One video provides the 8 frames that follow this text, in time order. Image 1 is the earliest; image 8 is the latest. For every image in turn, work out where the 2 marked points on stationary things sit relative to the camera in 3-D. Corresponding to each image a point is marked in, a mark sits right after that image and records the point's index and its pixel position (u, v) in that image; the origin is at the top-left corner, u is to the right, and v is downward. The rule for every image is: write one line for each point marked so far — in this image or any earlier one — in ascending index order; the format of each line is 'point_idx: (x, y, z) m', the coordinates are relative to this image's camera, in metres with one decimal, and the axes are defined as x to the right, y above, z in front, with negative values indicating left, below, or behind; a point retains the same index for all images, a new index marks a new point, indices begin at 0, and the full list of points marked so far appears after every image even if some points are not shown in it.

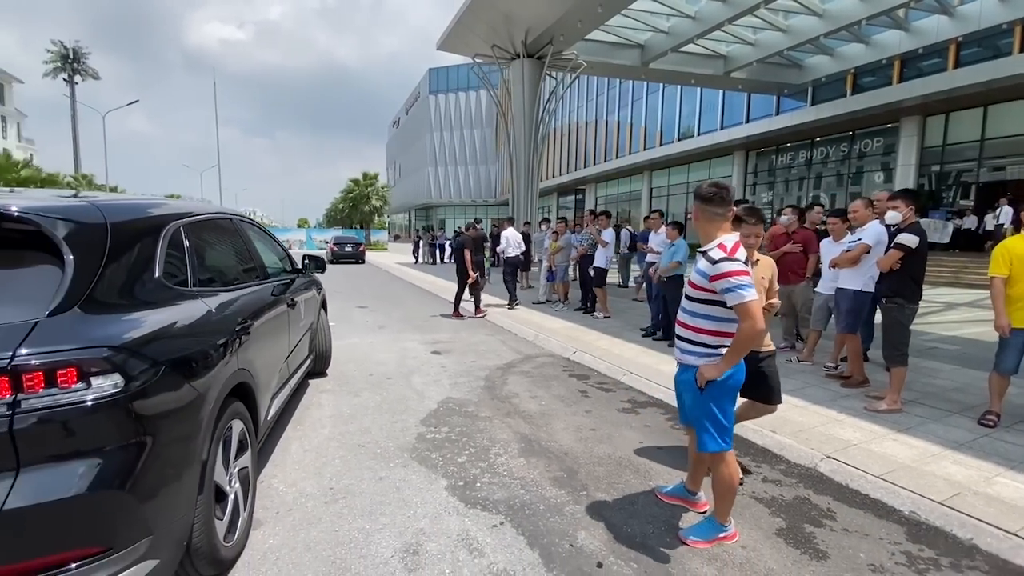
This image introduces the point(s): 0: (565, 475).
0: (+0.4, -1.3, +3.4) m
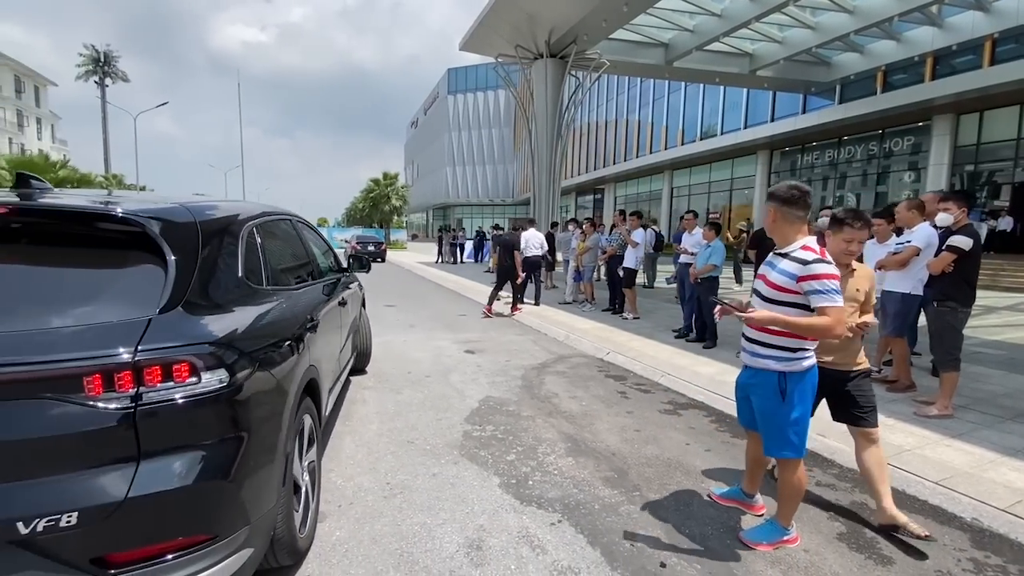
0: (+0.8, -1.3, +3.5) m
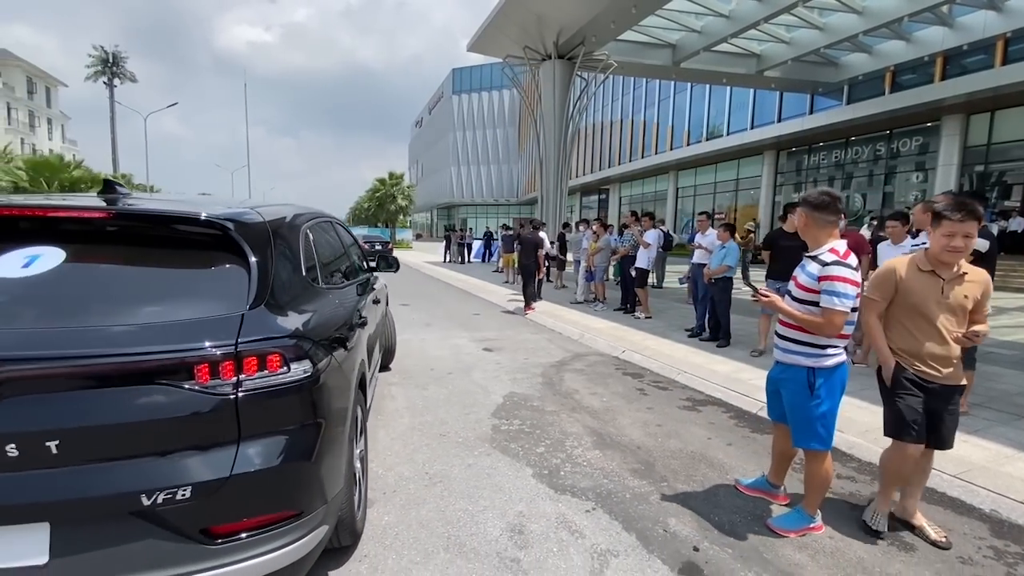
0: (+1.0, -1.3, +3.6) m
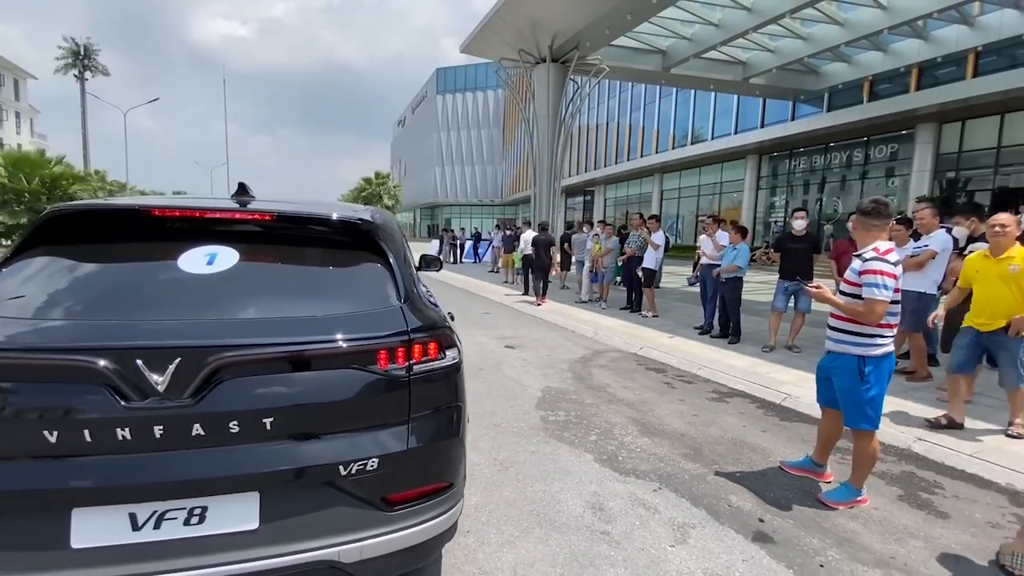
0: (+1.5, -1.3, +3.9) m
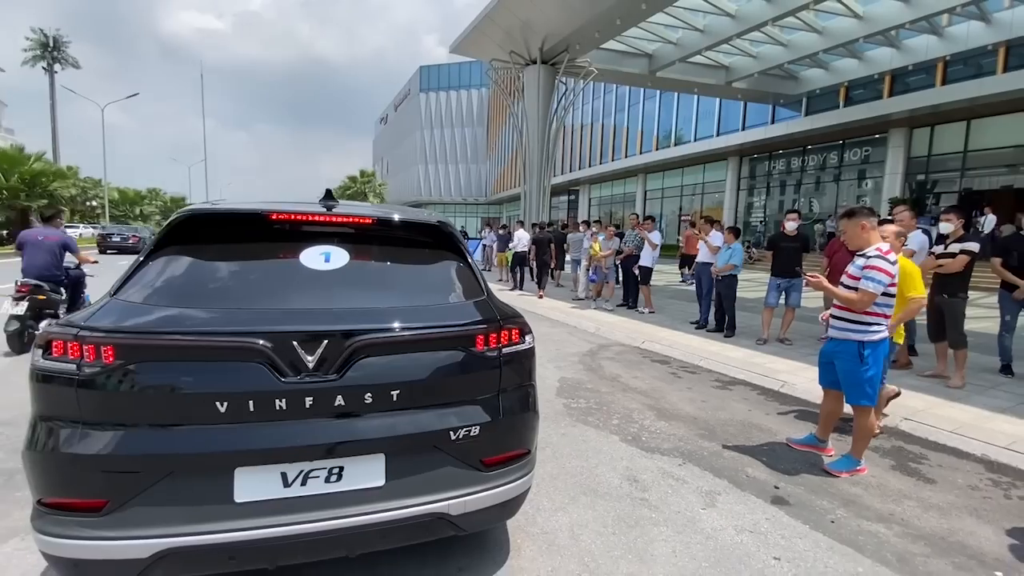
0: (+1.7, -1.3, +4.3) m
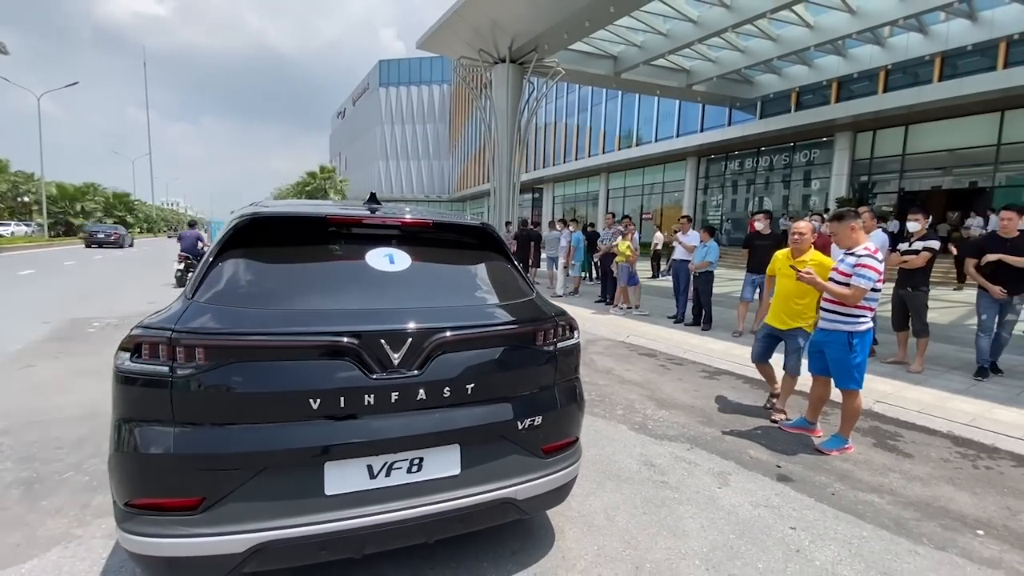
0: (+1.8, -1.2, +4.6) m
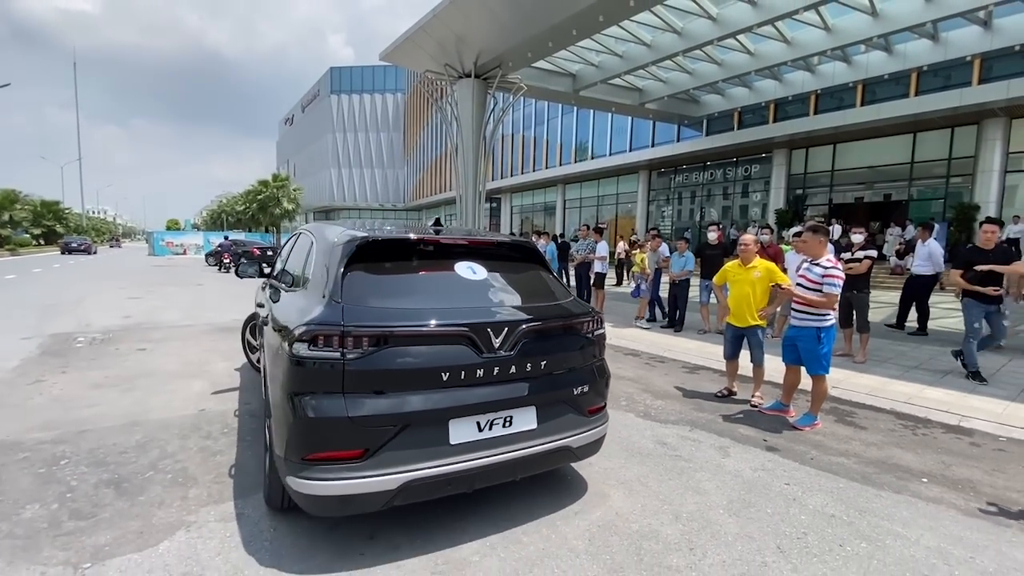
0: (+2.0, -1.3, +5.3) m
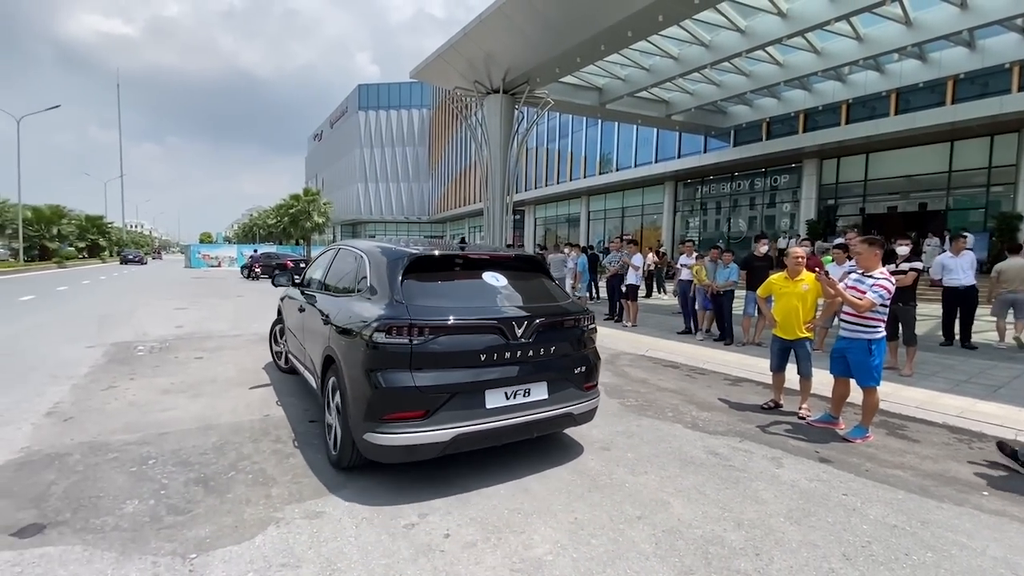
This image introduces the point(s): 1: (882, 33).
0: (+2.6, -1.4, +5.4) m
1: (+11.7, +8.0, +15.3) m
